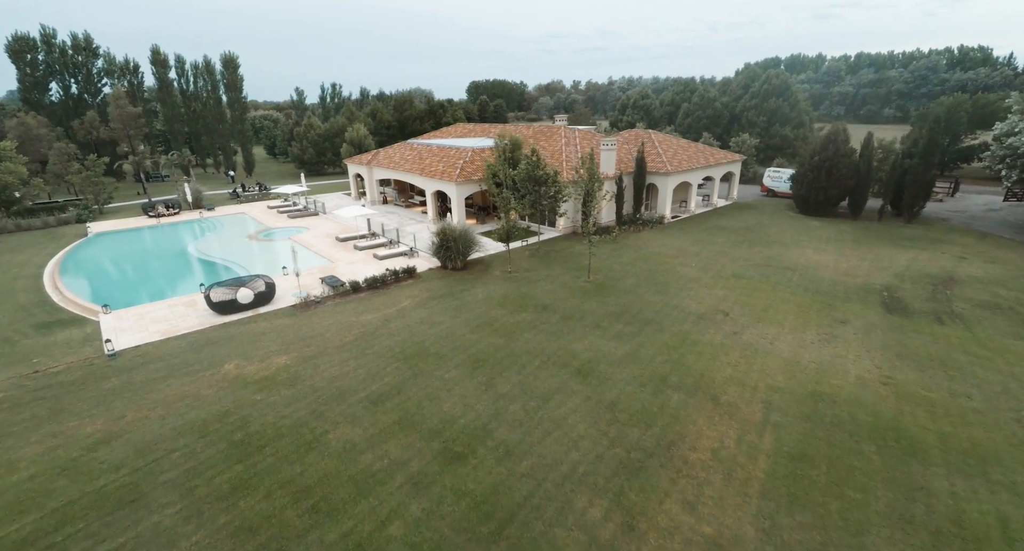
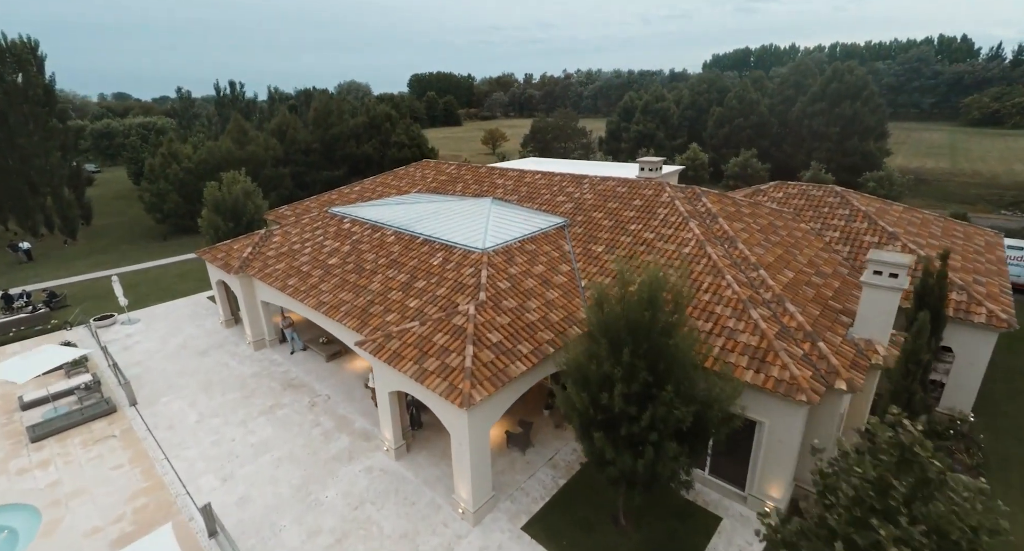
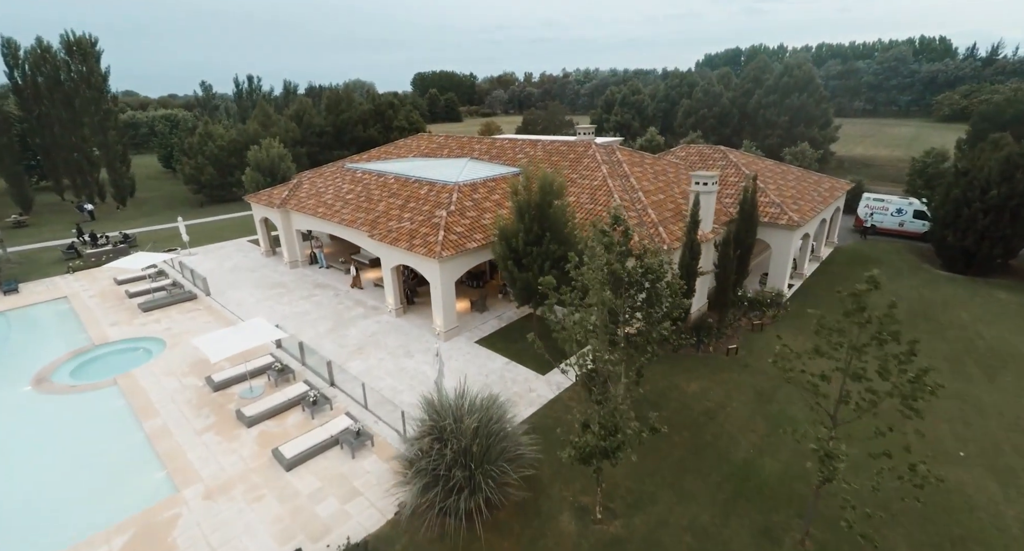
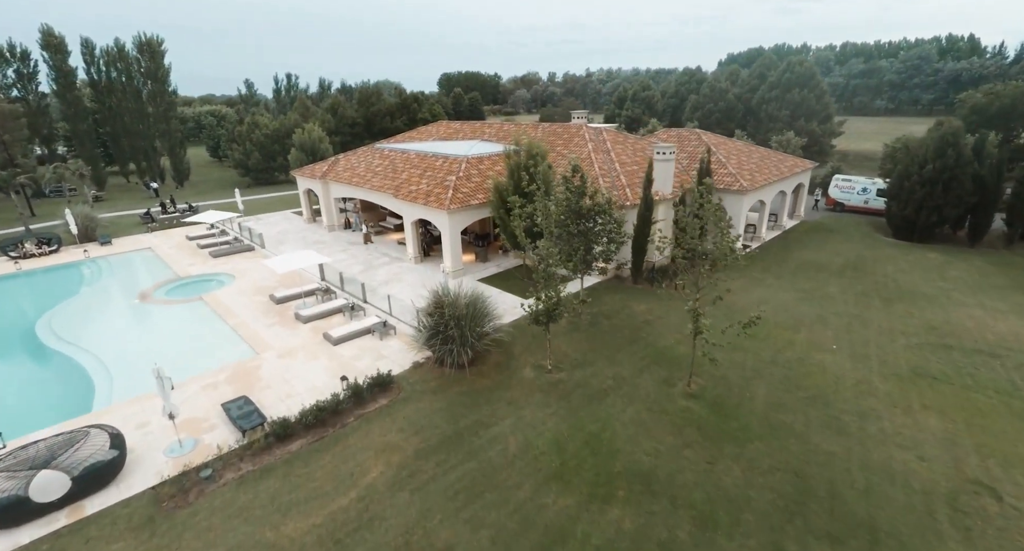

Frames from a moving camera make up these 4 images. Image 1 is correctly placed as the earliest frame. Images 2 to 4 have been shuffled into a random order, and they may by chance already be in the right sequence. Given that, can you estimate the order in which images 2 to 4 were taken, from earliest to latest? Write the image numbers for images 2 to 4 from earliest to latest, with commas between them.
4, 3, 2
